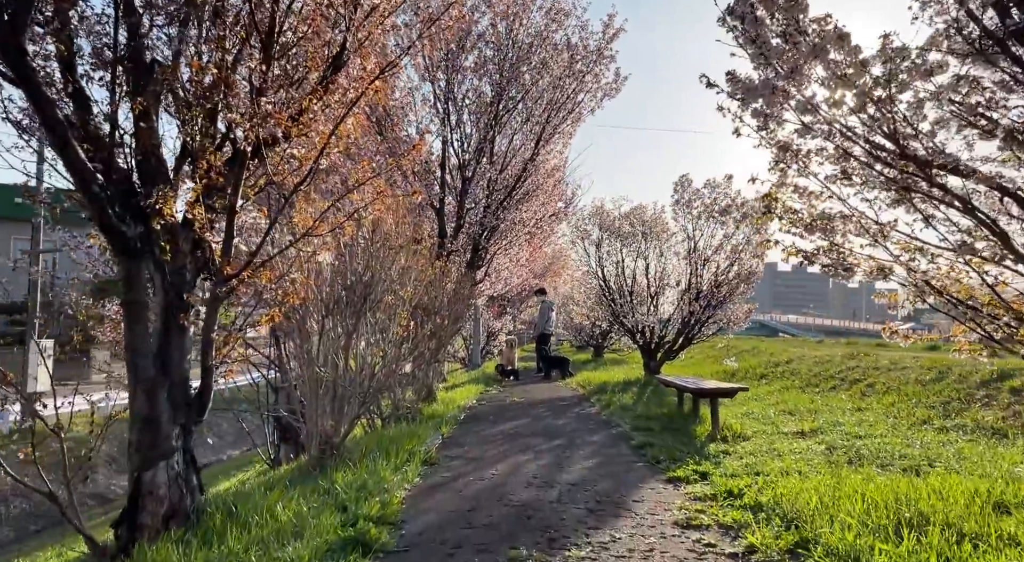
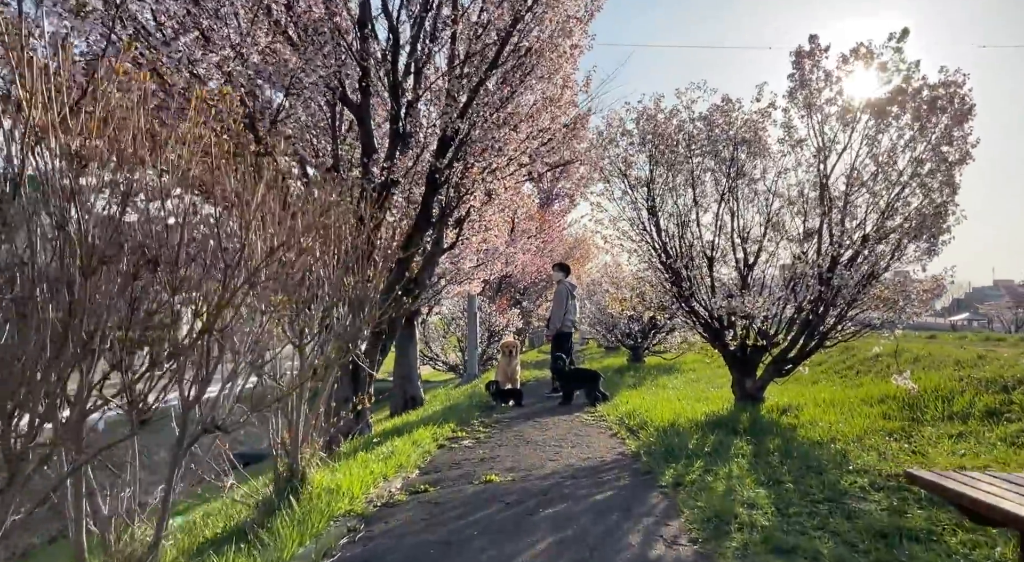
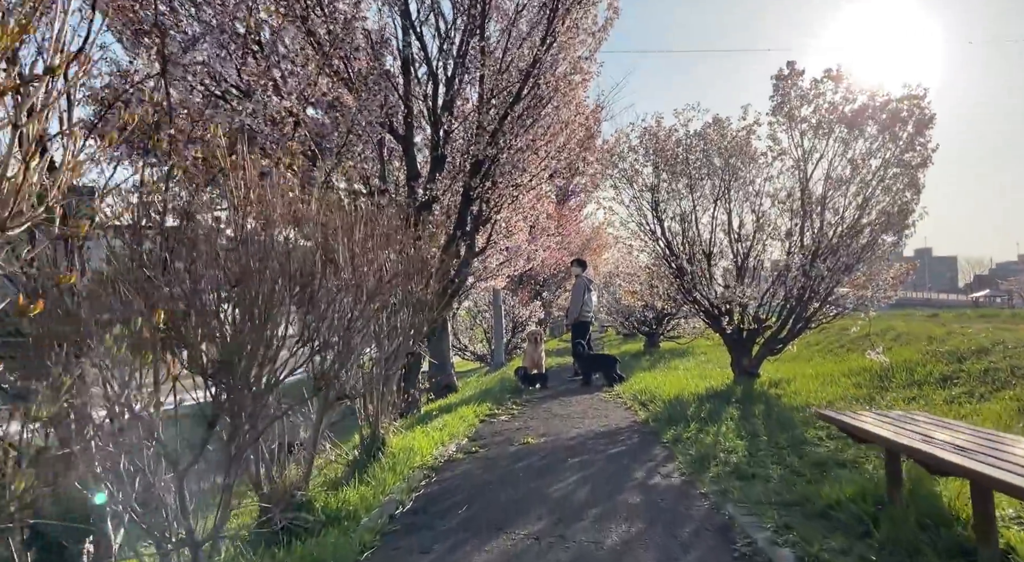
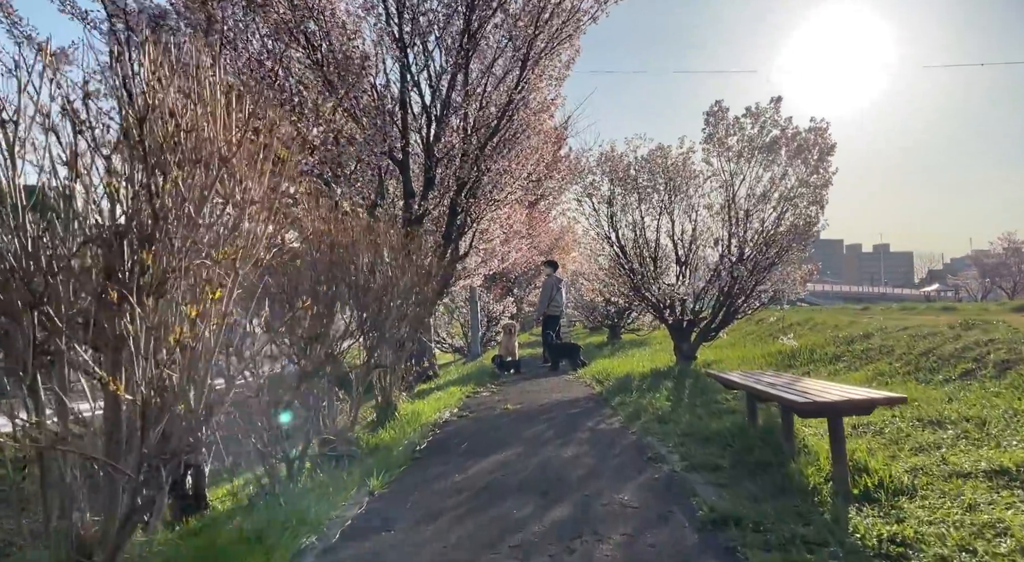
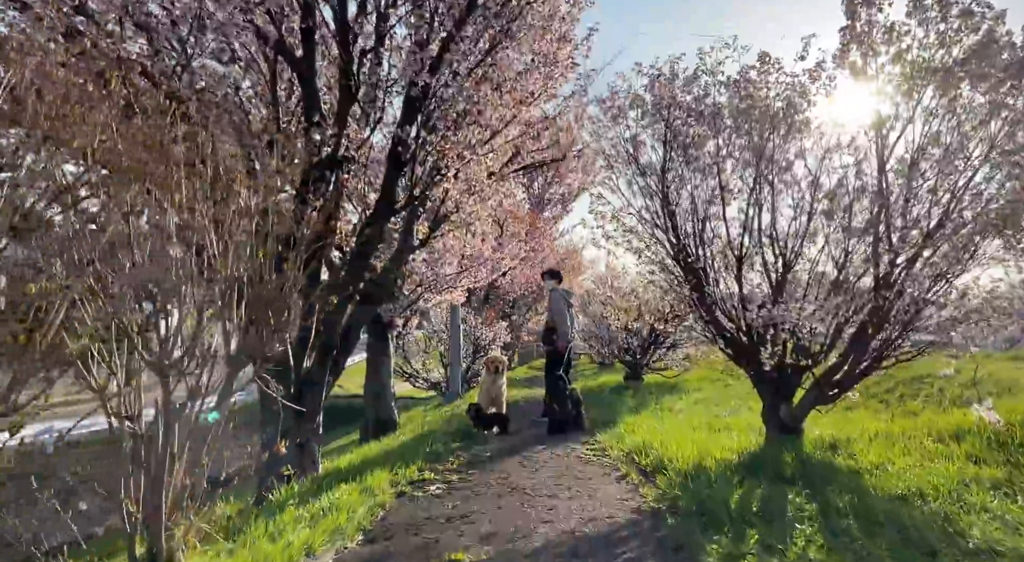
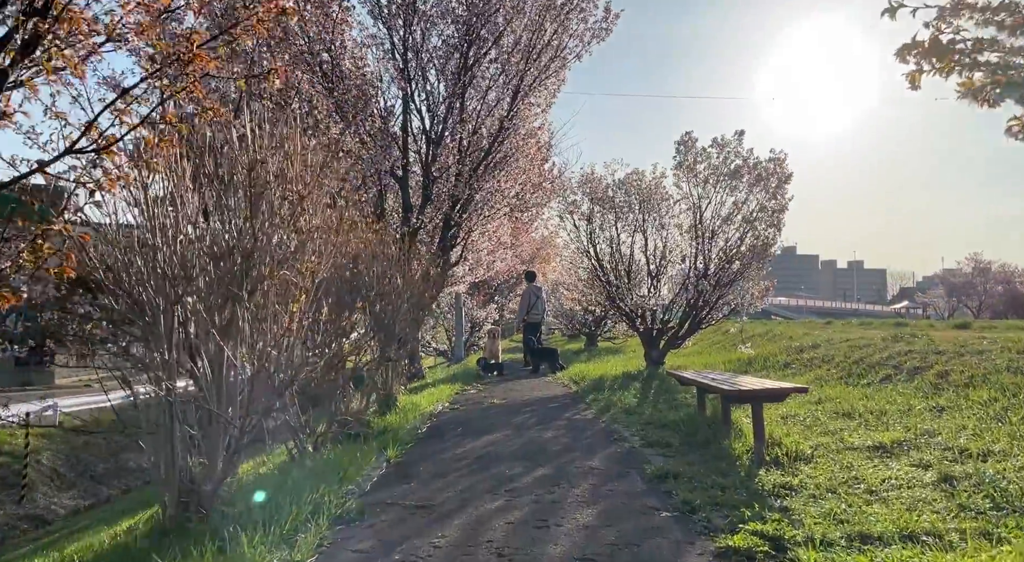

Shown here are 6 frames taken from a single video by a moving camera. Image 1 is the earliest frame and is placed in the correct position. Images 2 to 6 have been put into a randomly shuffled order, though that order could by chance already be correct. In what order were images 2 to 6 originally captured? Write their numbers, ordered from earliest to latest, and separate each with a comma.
6, 4, 3, 2, 5
